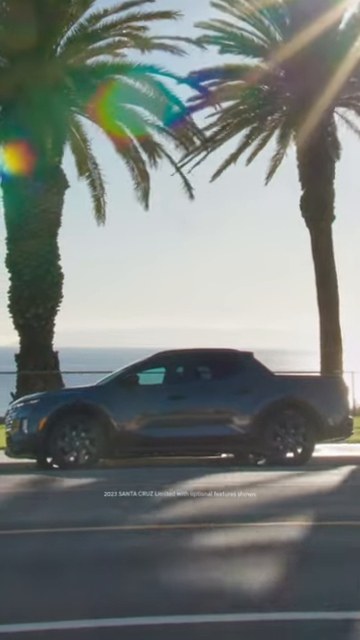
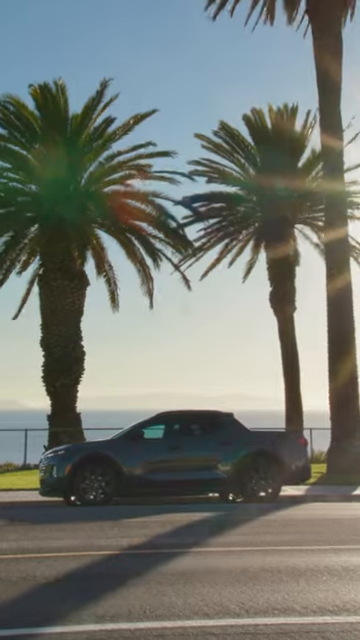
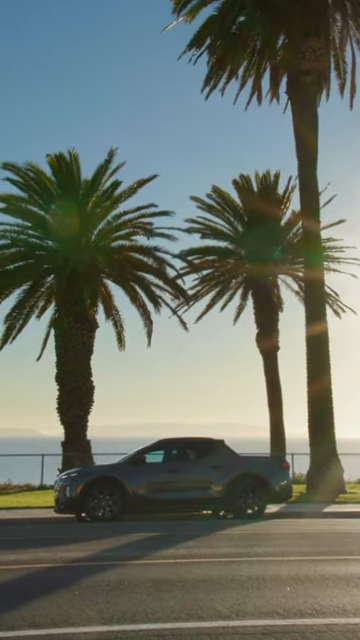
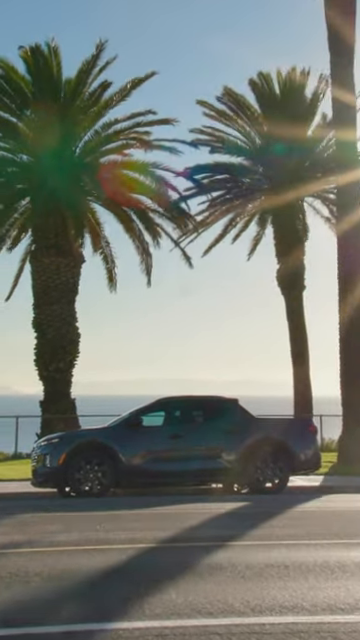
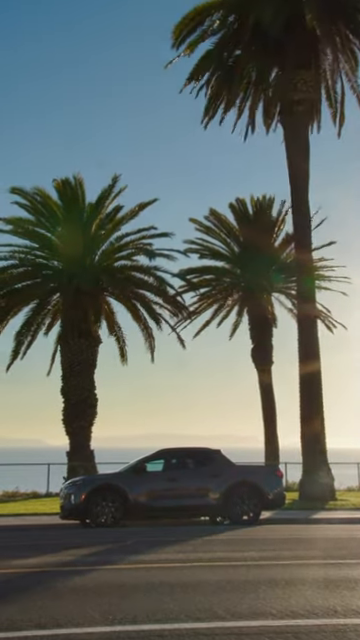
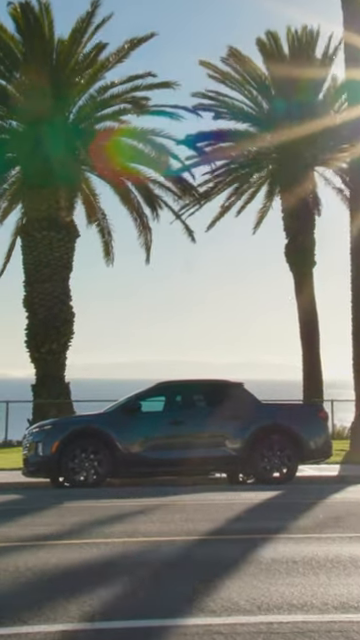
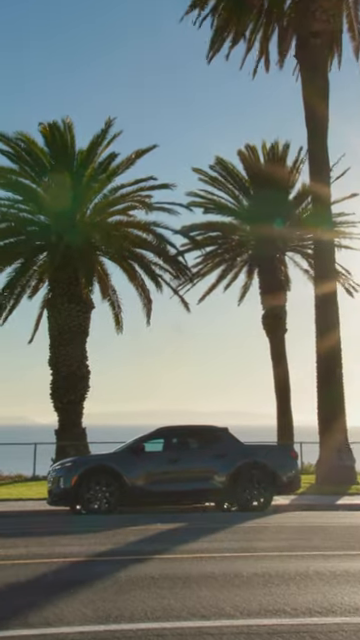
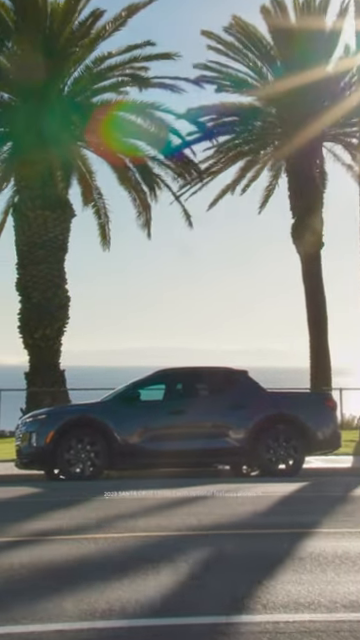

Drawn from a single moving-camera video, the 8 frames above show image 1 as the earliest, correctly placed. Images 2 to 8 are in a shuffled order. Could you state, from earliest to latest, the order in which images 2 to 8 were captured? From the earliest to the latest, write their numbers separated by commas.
8, 6, 4, 2, 7, 3, 5
